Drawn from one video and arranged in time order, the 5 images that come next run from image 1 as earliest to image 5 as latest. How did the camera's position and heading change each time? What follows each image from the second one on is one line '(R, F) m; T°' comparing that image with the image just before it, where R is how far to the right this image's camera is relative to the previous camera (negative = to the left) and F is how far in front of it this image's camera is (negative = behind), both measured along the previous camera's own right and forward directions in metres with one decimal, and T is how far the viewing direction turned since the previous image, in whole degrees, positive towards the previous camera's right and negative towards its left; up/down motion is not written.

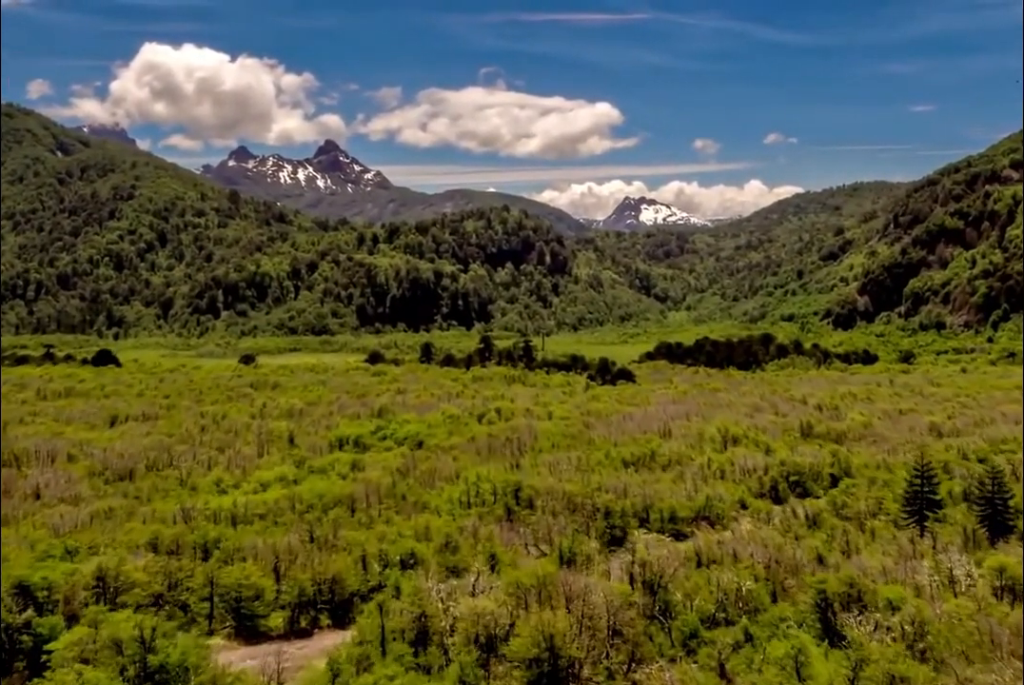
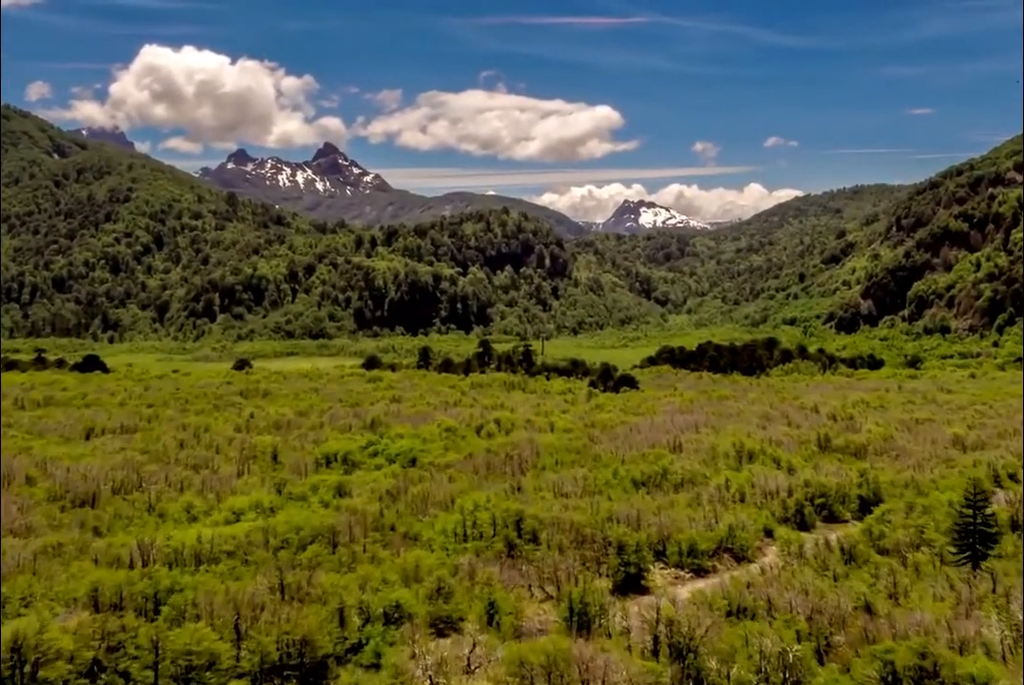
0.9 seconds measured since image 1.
(0.0, +1.1) m; 0°
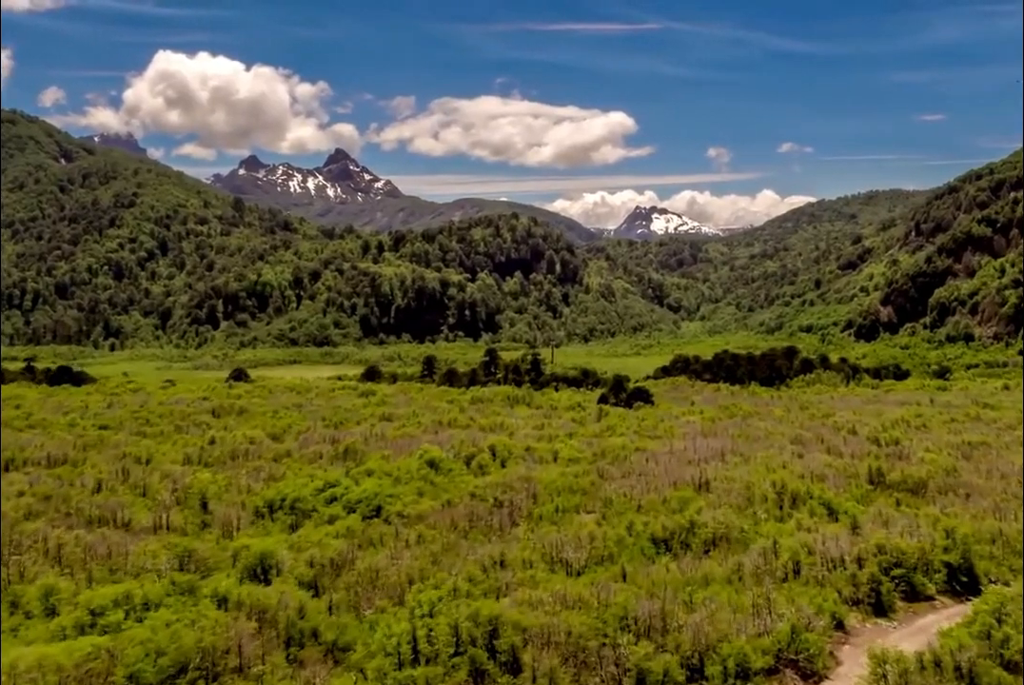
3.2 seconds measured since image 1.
(+0.3, +2.7) m; -1°
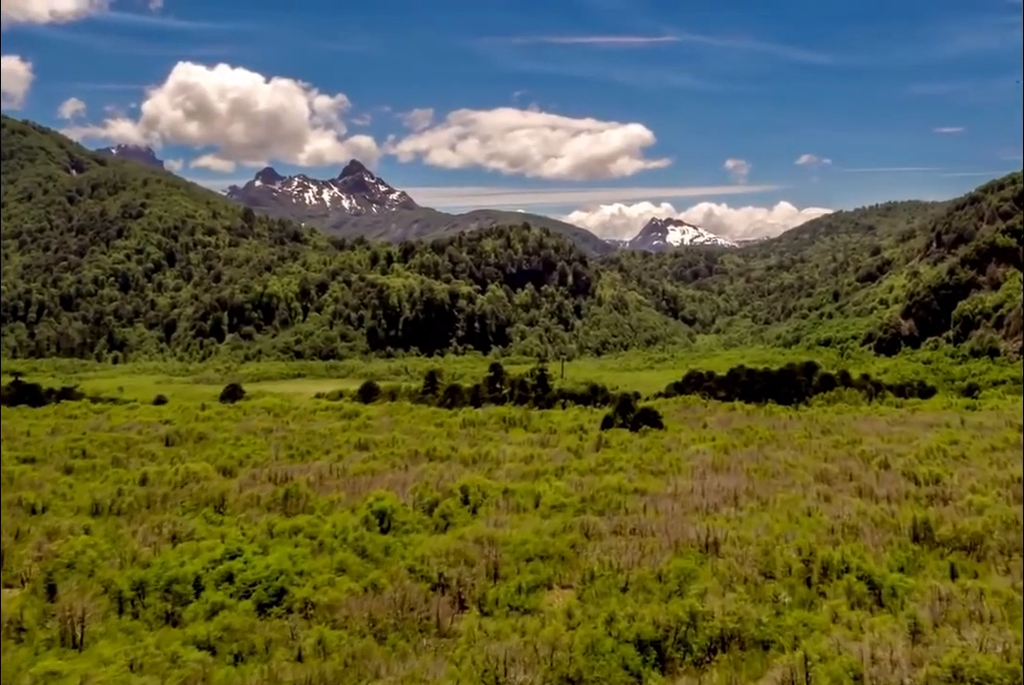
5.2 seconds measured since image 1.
(+0.7, +2.5) m; -1°
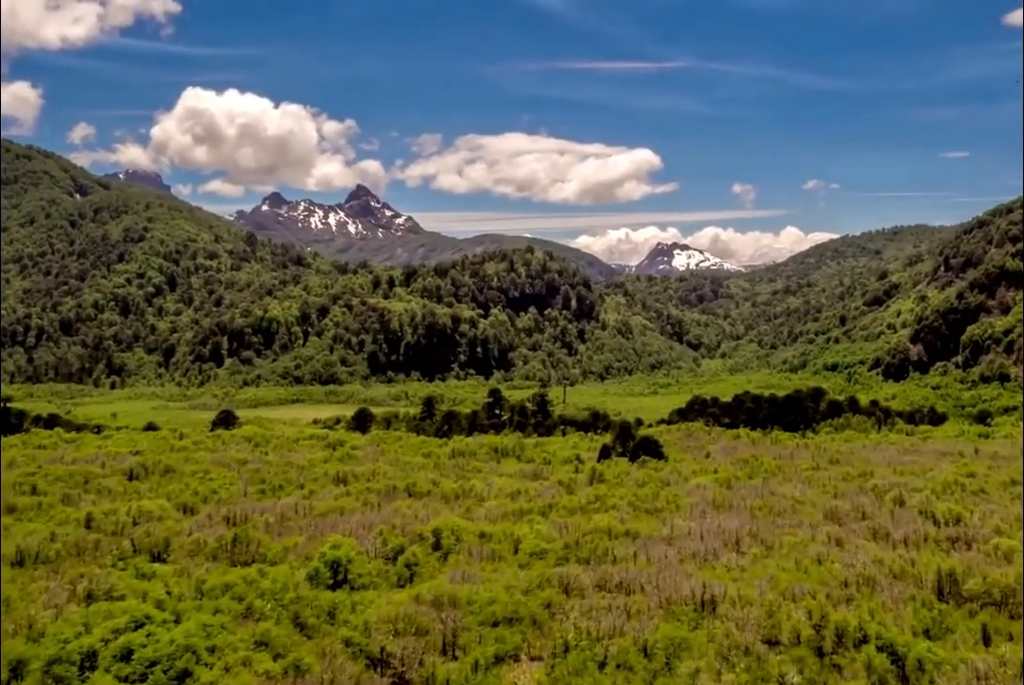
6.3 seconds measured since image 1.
(+0.5, +1.3) m; 0°
